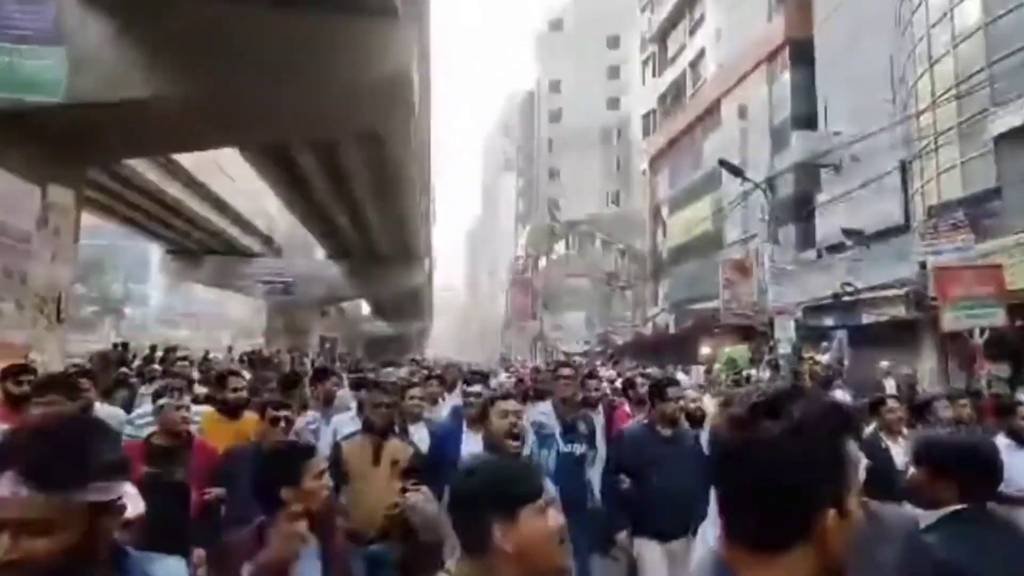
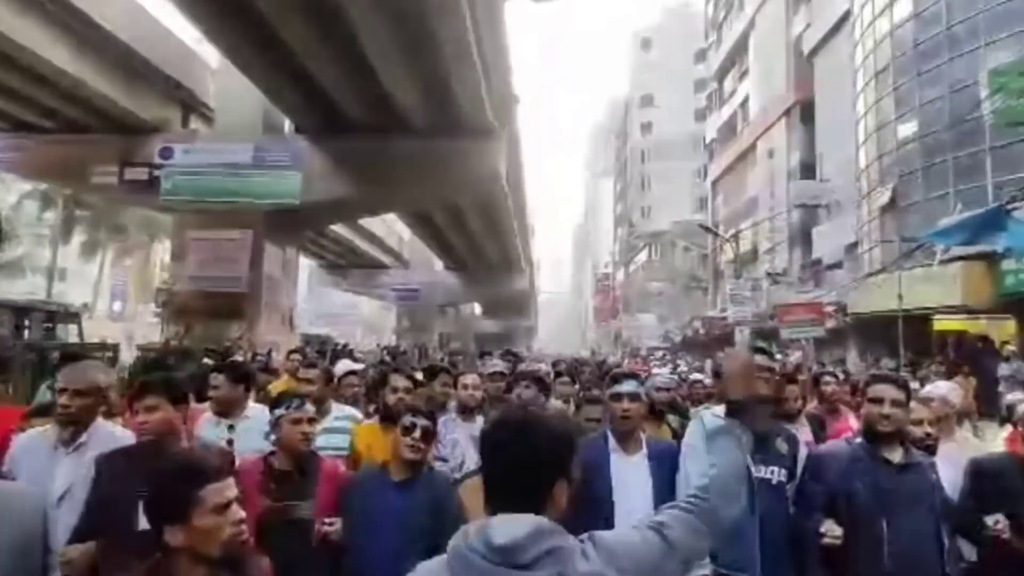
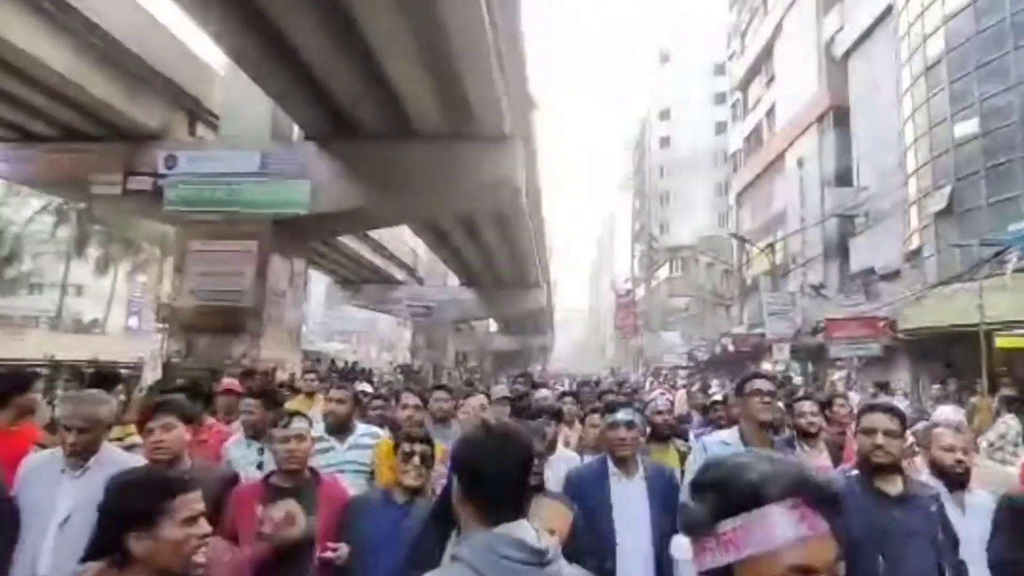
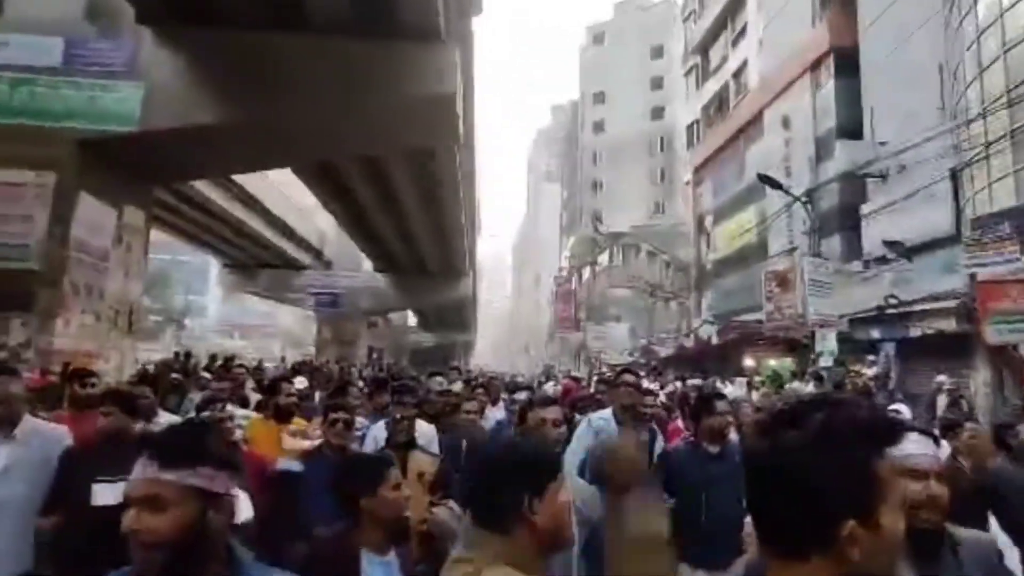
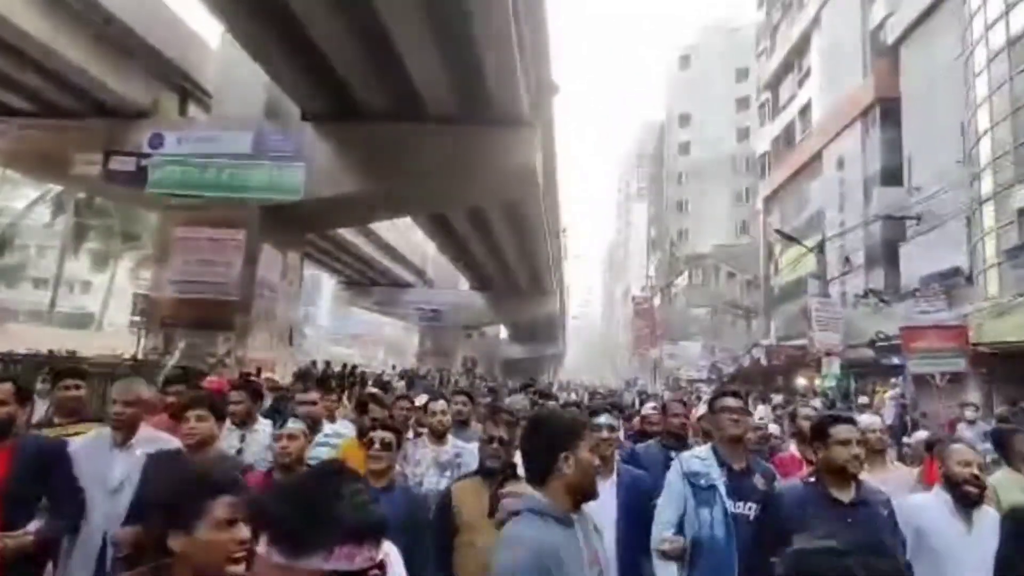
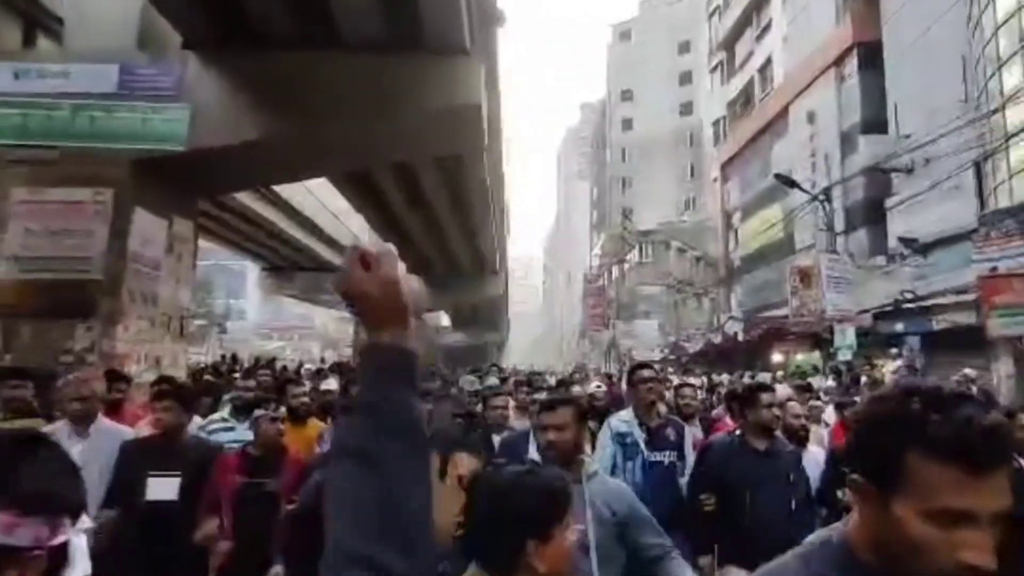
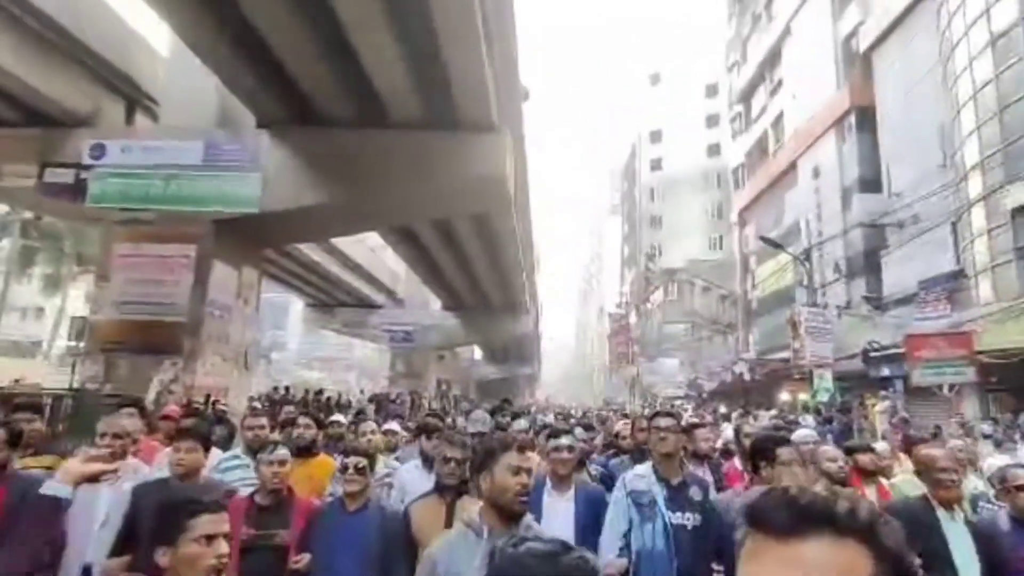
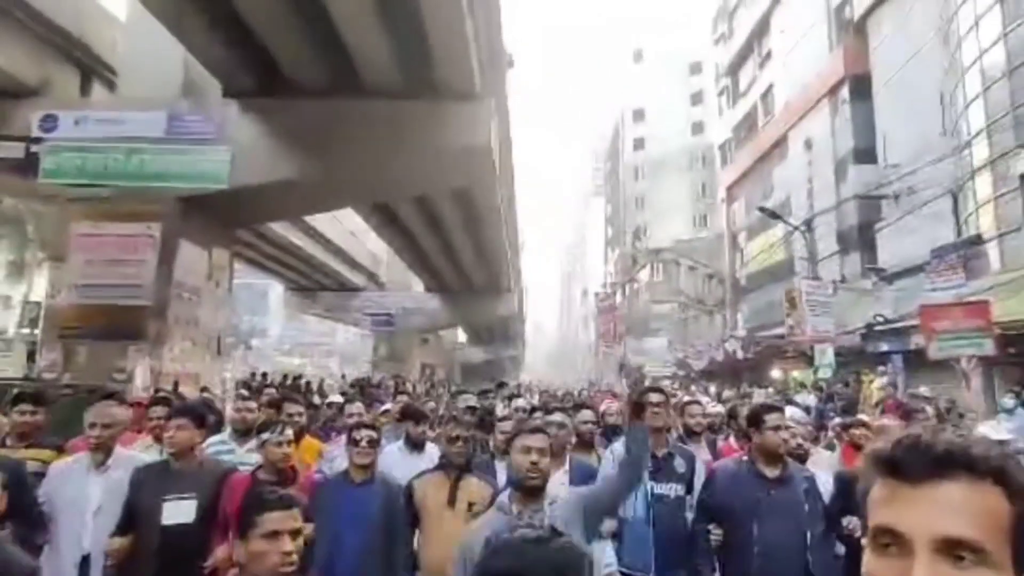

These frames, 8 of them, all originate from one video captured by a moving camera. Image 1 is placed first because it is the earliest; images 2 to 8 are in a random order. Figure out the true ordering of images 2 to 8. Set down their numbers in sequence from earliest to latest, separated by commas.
4, 6, 8, 7, 5, 3, 2
